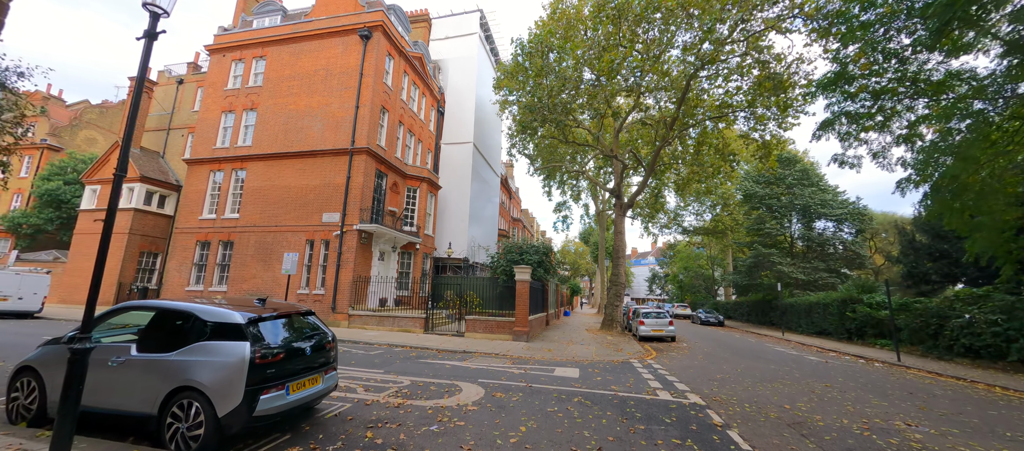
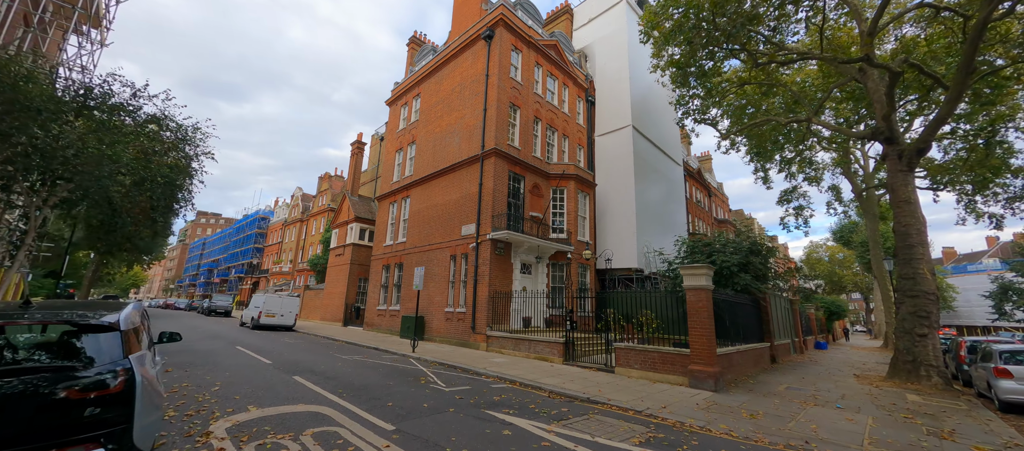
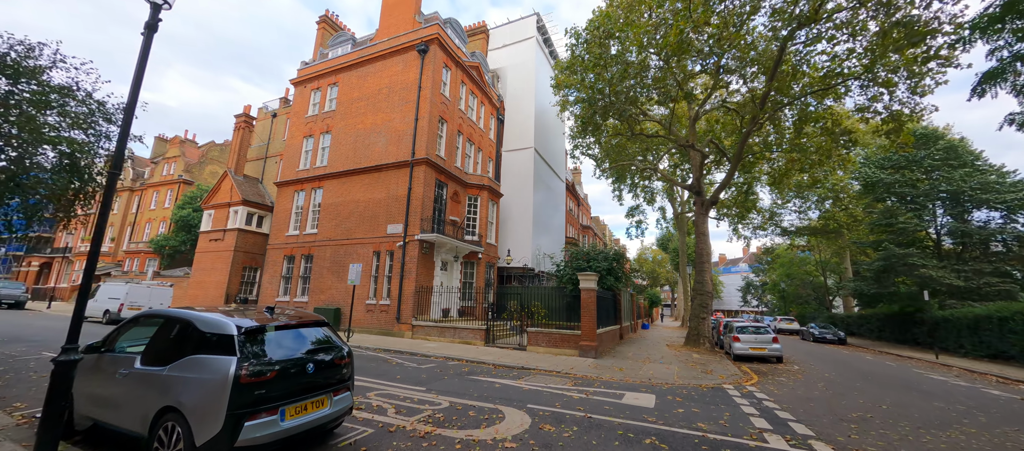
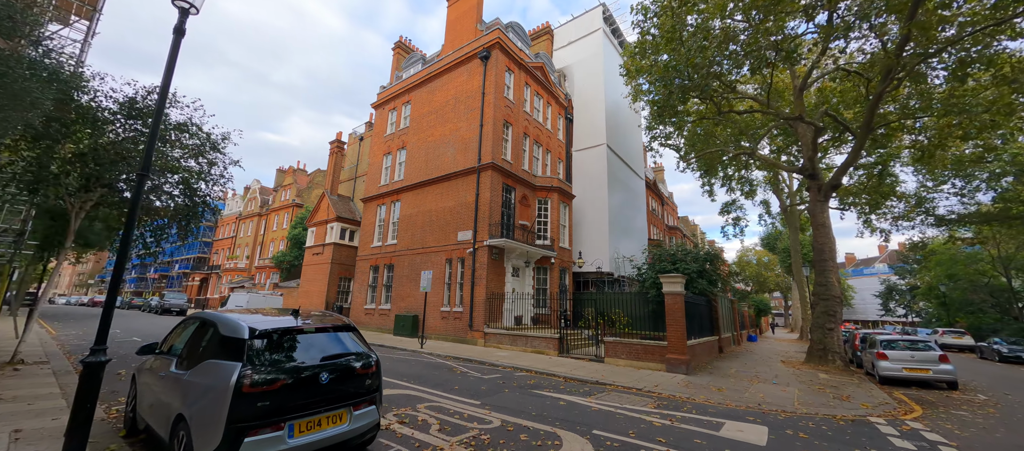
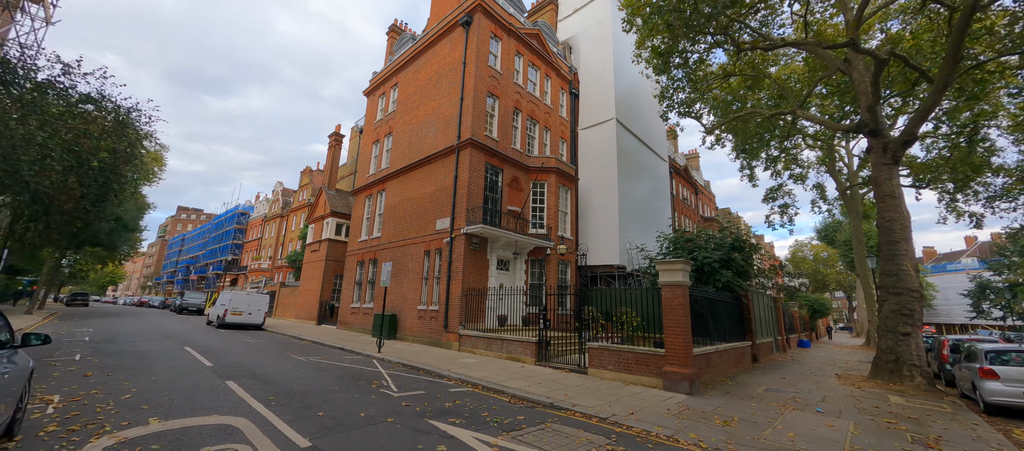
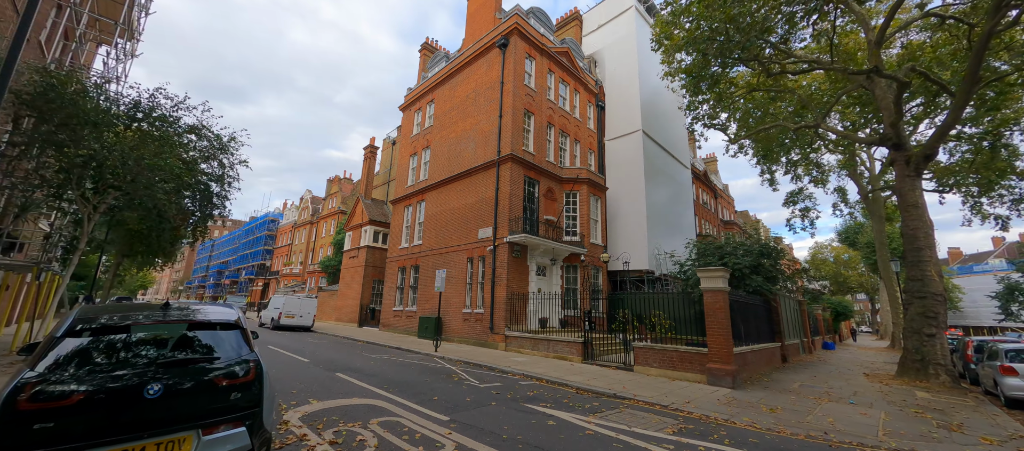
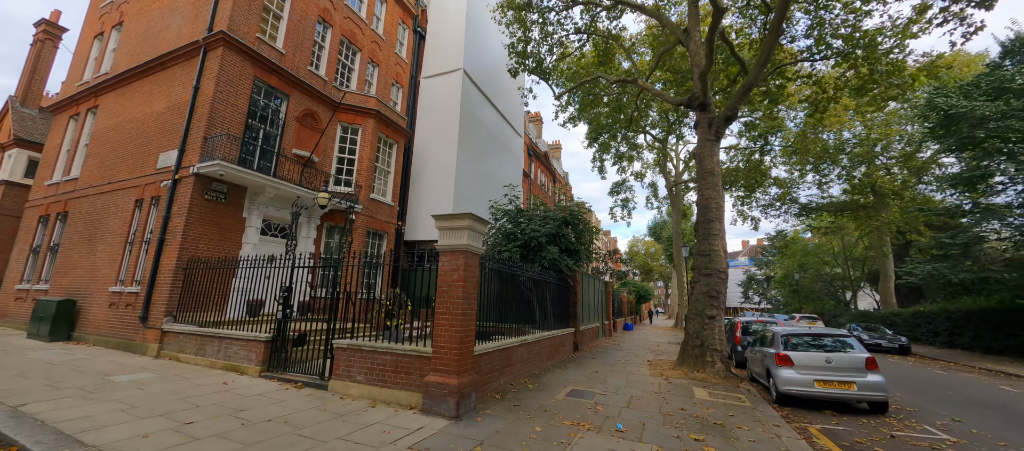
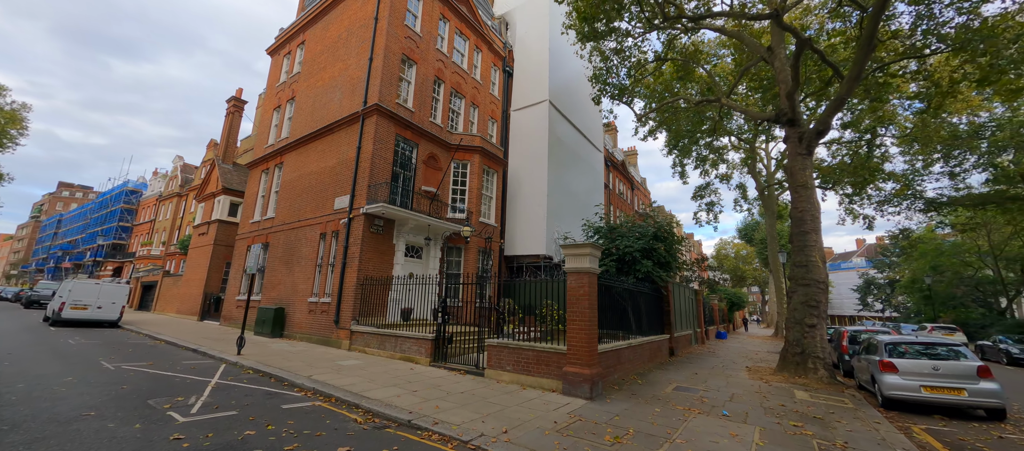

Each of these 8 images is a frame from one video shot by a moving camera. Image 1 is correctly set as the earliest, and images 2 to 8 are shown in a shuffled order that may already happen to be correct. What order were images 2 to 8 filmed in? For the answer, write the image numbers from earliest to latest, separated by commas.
3, 4, 6, 2, 5, 8, 7
